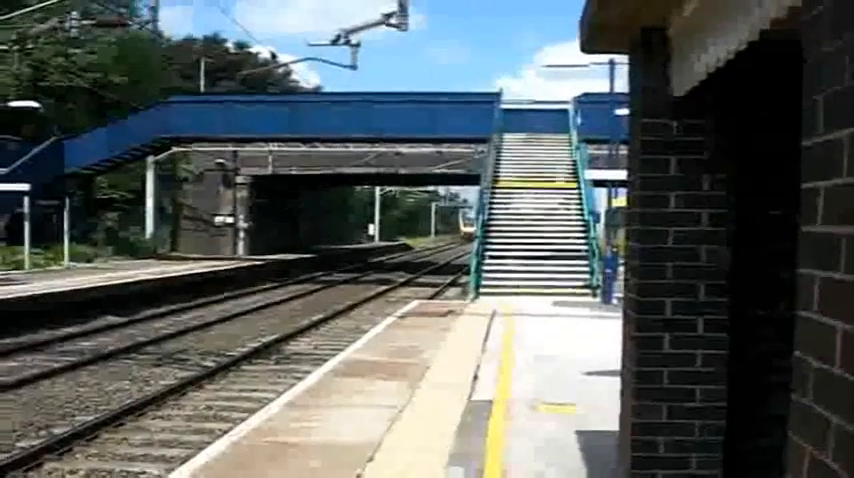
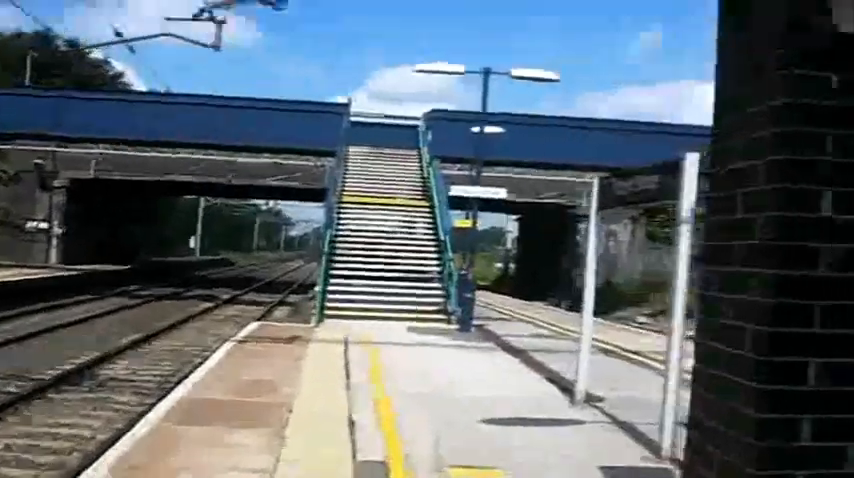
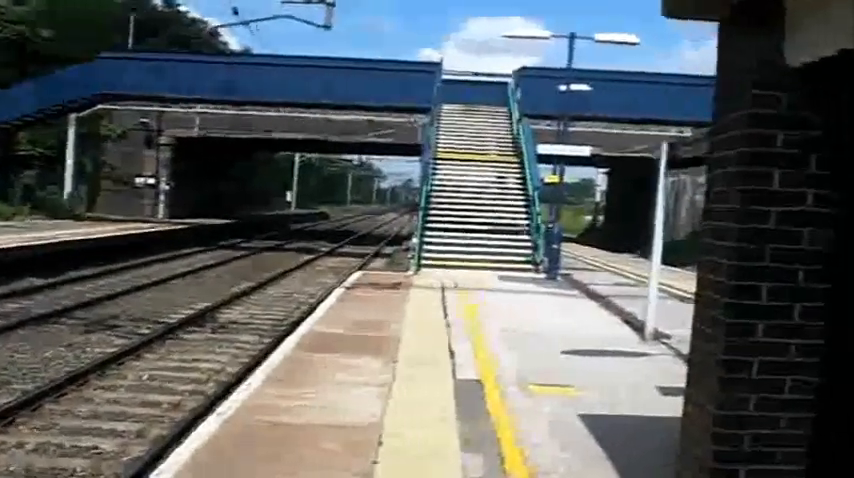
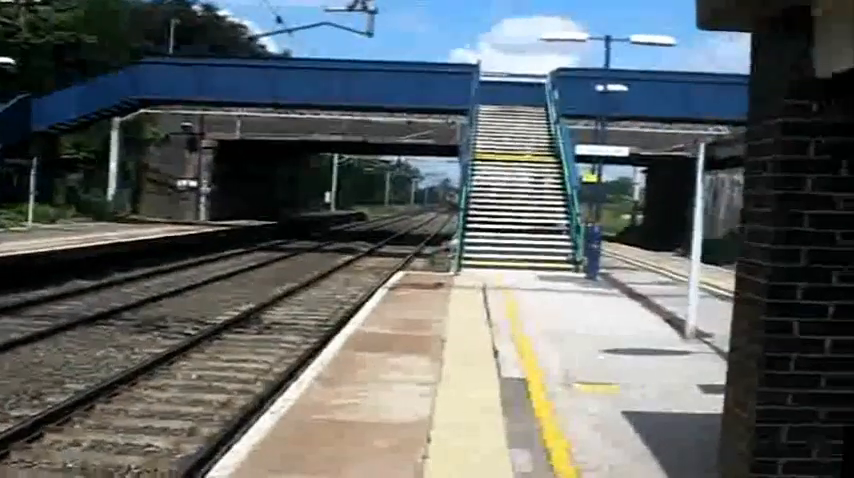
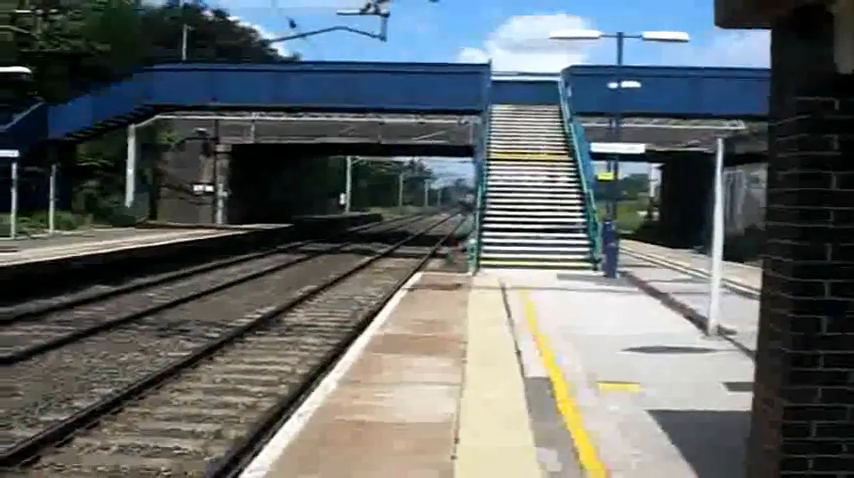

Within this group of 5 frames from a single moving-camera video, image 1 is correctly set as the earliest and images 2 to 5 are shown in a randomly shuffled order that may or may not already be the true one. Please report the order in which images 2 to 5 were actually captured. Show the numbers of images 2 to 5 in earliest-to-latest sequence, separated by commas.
5, 4, 3, 2
